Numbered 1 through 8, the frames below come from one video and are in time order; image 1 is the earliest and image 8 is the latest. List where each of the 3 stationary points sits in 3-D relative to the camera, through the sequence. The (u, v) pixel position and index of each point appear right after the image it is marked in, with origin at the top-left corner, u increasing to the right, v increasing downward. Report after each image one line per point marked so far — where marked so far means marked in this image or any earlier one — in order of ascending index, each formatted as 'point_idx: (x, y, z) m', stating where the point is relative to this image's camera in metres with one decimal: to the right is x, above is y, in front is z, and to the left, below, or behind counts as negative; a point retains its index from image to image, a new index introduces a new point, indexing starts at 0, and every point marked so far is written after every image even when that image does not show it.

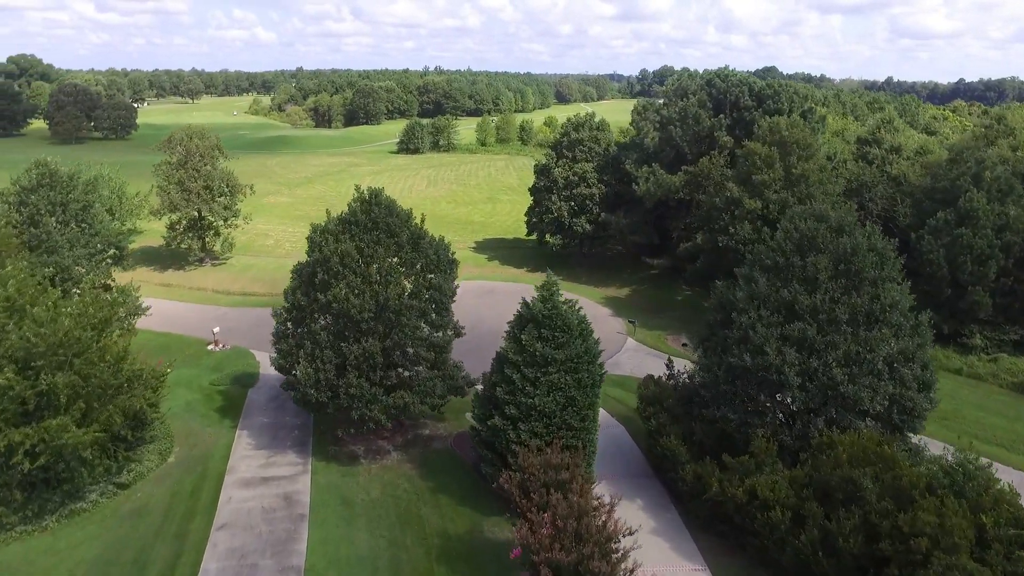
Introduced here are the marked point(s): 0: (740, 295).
0: (+5.7, -0.2, +19.5) m
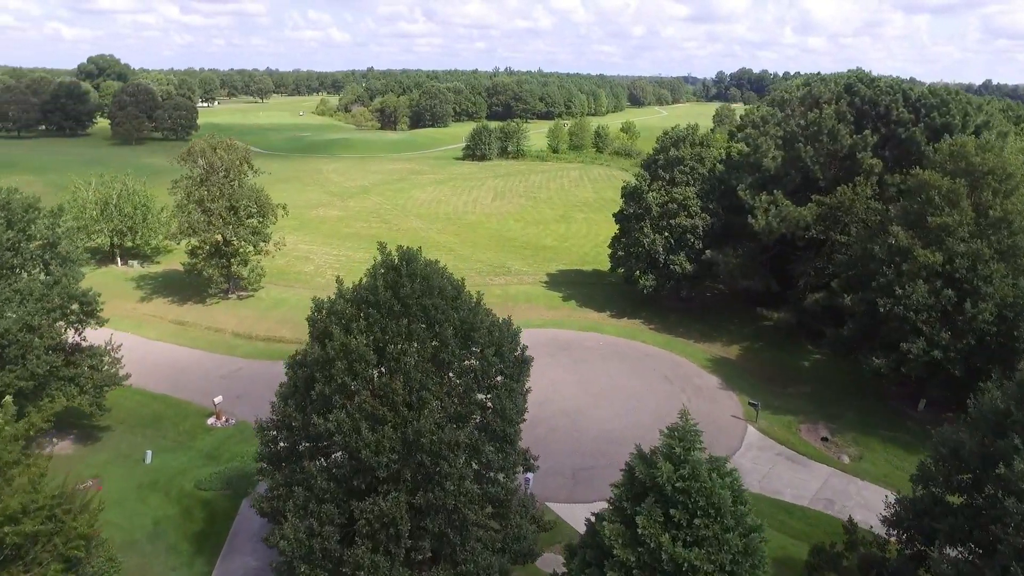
0: (+7.3, -2.5, +11.4) m
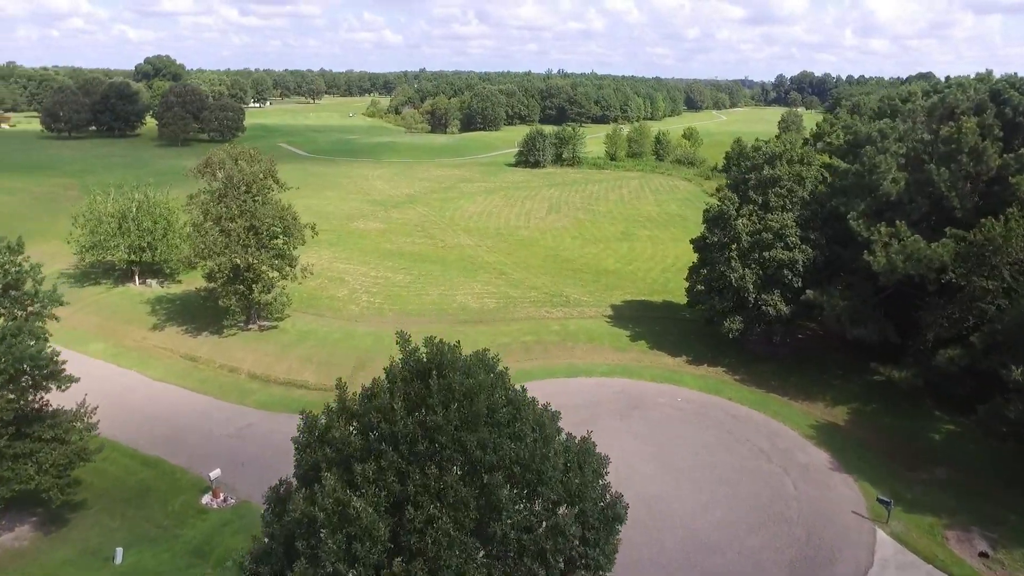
0: (+8.1, -4.1, +5.8) m
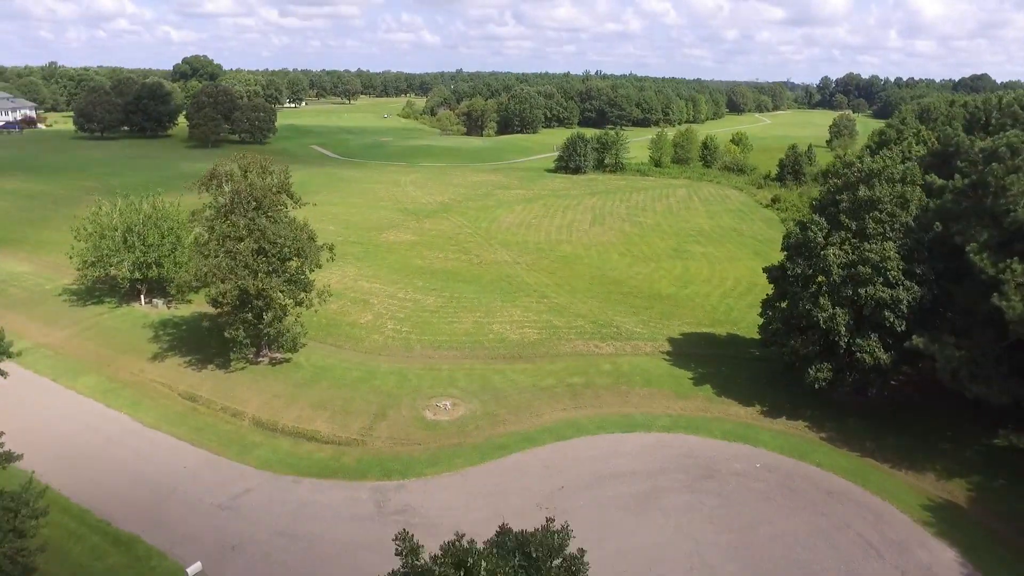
0: (+8.6, -5.4, +1.2) m
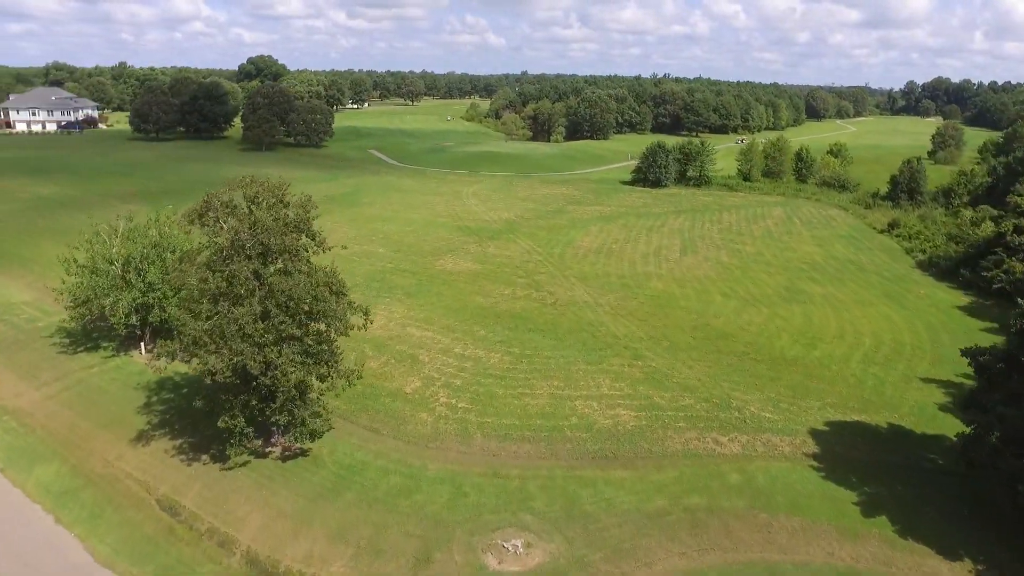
0: (+8.9, -7.7, -7.3) m
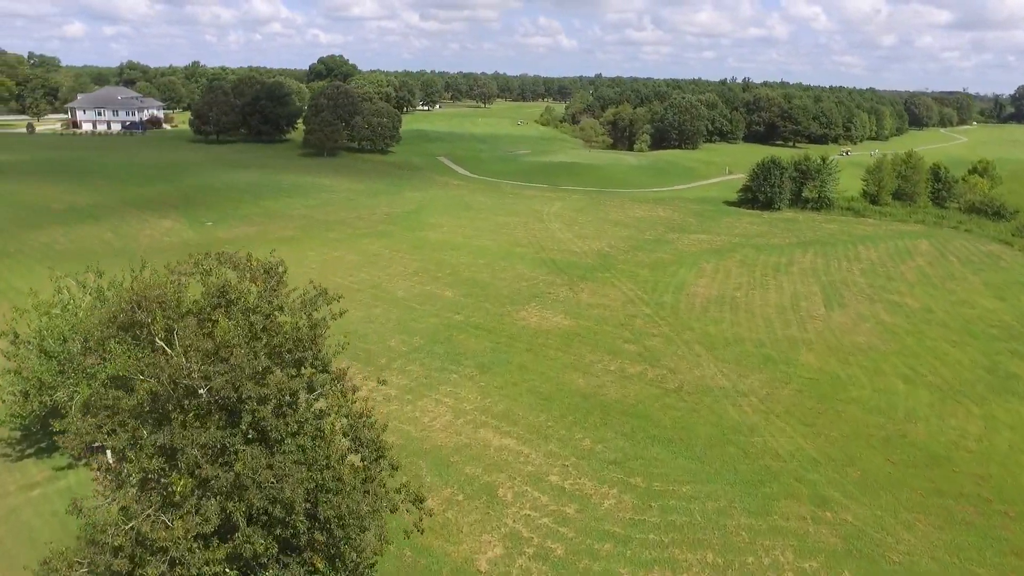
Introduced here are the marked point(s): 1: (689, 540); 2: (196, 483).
0: (+8.9, -10.6, -17.6) m
1: (+4.2, -5.9, +18.5) m
2: (-4.2, -2.6, +10.7) m
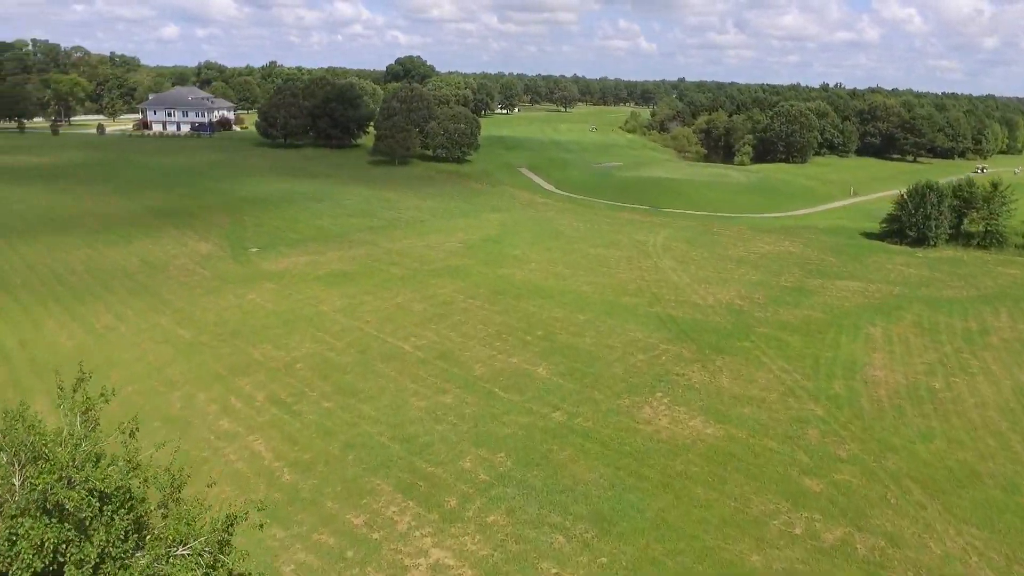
0: (+7.7, -13.6, -28.1) m
1: (+6.5, -8.8, +8.3) m
2: (-2.5, -5.3, +1.3) m
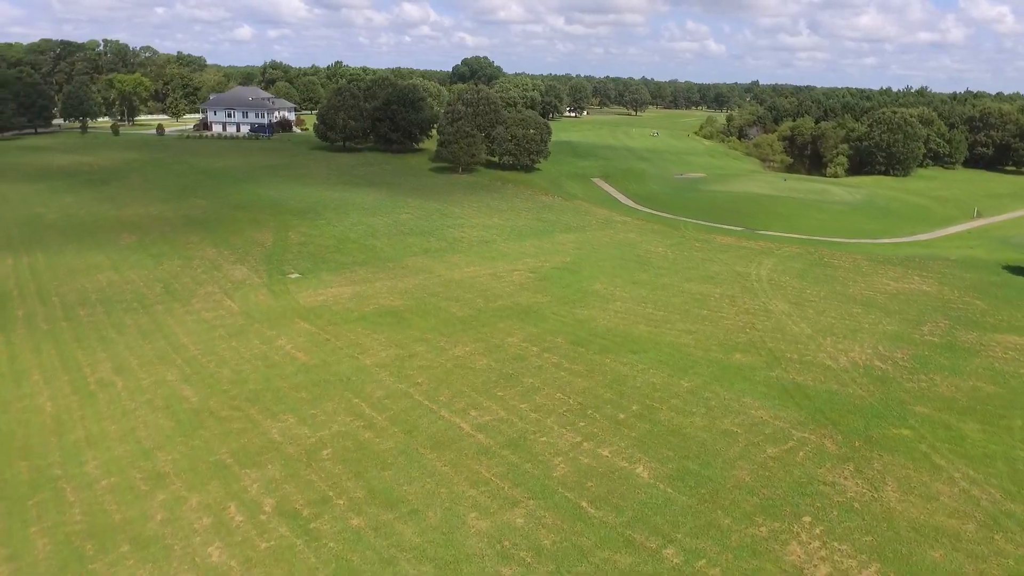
0: (+5.6, -15.6, -35.7) m
1: (+7.2, -11.0, +0.7) m
2: (-2.1, -7.2, -5.6) m
